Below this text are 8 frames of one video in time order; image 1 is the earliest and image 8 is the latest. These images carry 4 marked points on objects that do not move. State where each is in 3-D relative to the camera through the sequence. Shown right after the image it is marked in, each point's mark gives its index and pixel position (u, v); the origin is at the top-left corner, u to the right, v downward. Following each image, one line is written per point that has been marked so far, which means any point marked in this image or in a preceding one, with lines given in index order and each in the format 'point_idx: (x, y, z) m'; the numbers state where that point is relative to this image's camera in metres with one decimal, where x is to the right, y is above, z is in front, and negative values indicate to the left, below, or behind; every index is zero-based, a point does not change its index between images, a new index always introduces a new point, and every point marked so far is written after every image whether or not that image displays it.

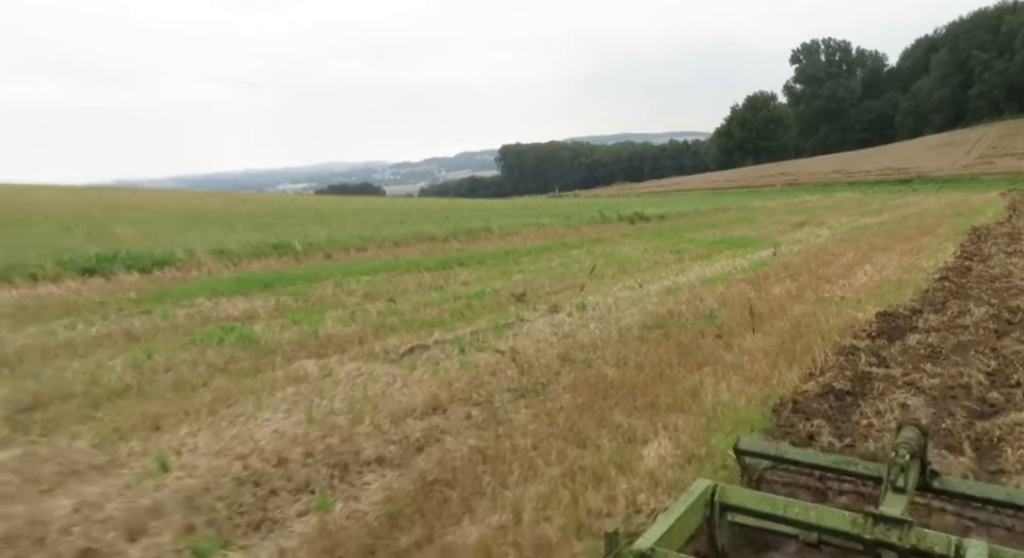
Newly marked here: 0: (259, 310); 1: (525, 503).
0: (-4.1, -0.5, +11.0) m
1: (+0.1, -1.5, +5.1) m
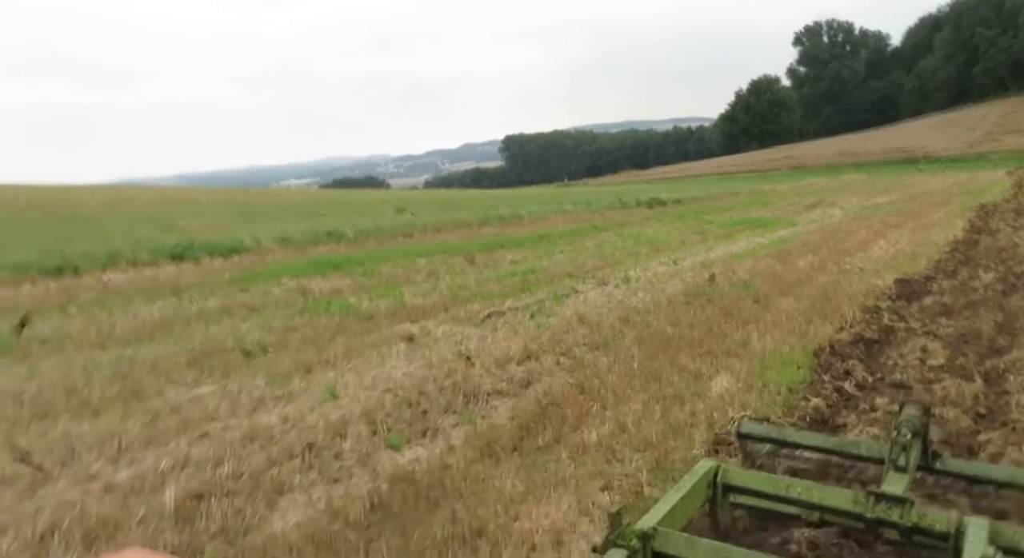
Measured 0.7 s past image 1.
0: (-3.1, -0.1, +12.4) m
1: (+1.1, -1.2, +6.5) m
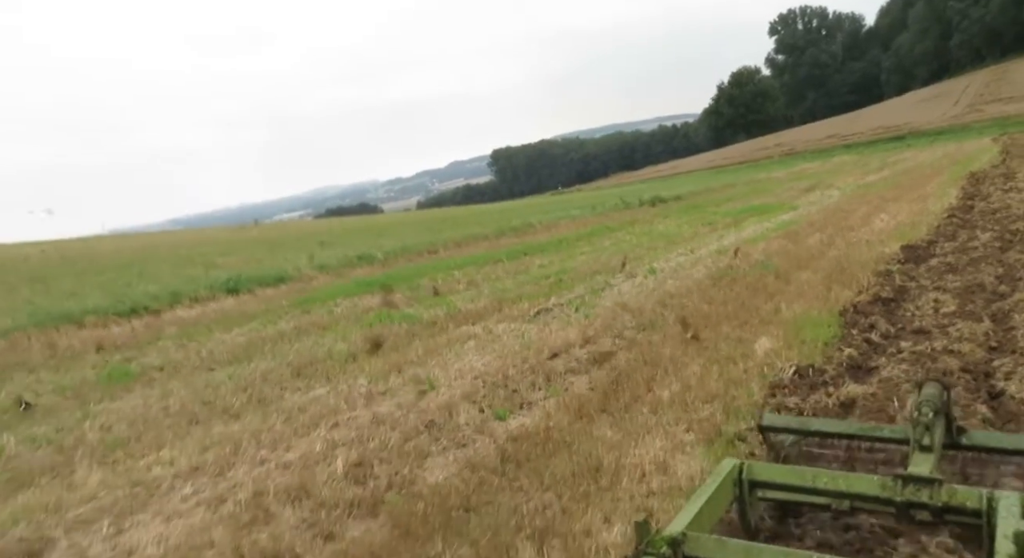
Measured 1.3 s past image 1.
0: (-2.3, -0.4, +13.5) m
1: (+1.9, -1.0, +7.6) m
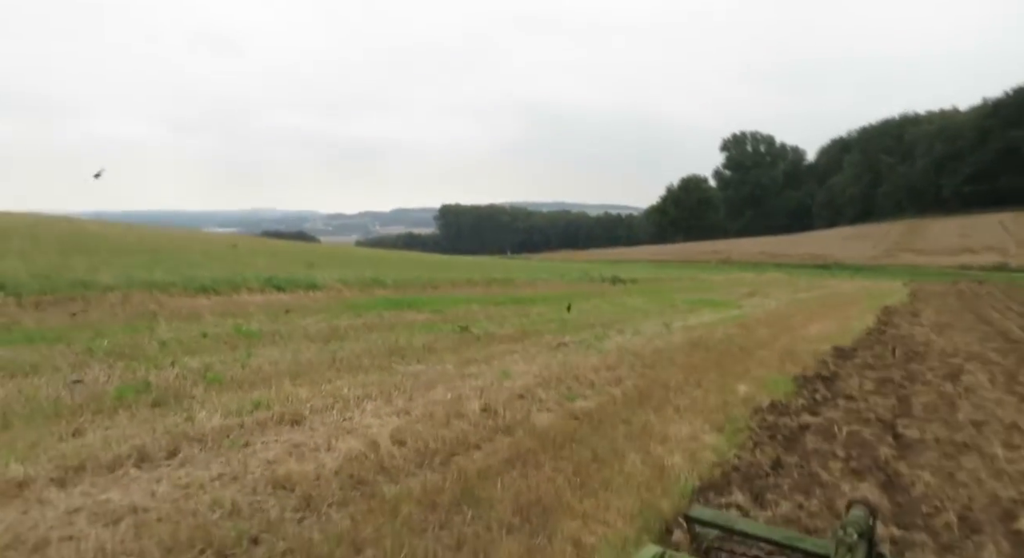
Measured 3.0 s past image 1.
0: (-1.9, -0.9, +16.2) m
1: (+2.8, -1.7, +10.6) m
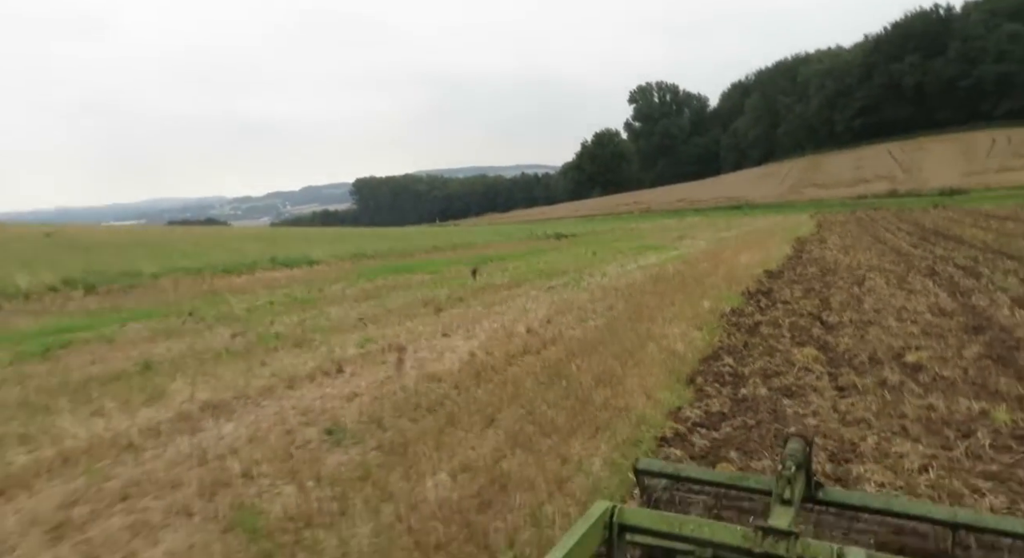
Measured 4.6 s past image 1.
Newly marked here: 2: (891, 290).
0: (-2.2, +0.1, +18.7) m
1: (+3.1, -0.6, +13.7) m
2: (+8.8, -0.2, +16.2) m
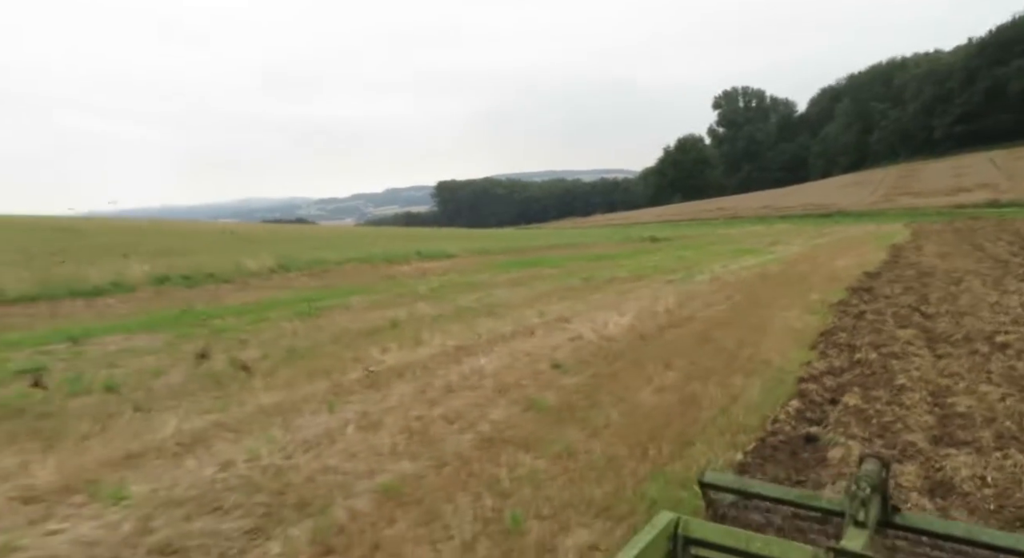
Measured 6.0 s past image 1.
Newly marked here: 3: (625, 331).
0: (+1.4, +0.3, +21.3) m
1: (+6.1, -0.5, +15.8) m
2: (+12.0, -0.3, +17.7) m
3: (+1.8, -0.8, +11.4) m
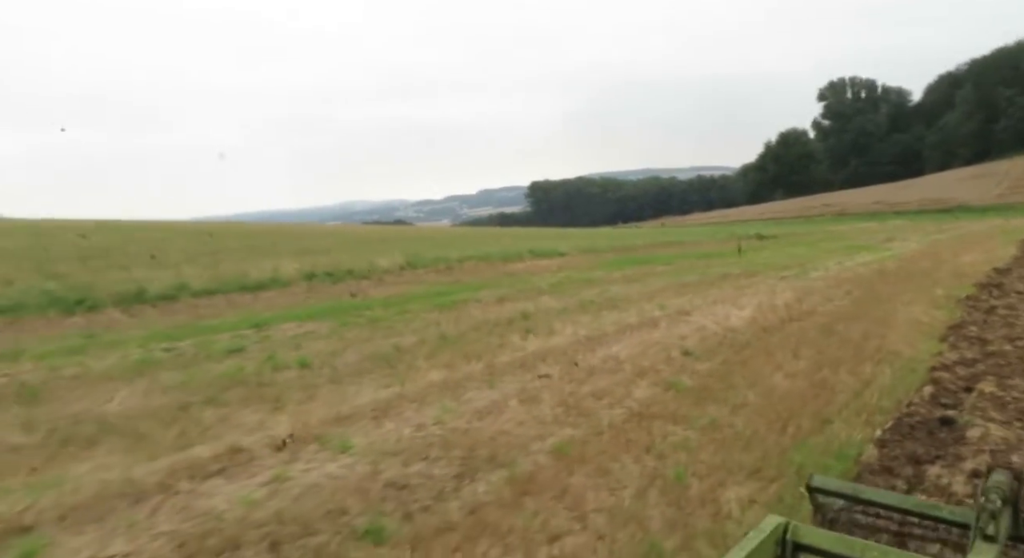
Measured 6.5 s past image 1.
0: (+4.8, +0.4, +21.7) m
1: (+8.8, -0.4, +15.7) m
2: (+14.9, -0.2, +16.8) m
3: (+4.0, -0.7, +11.8) m
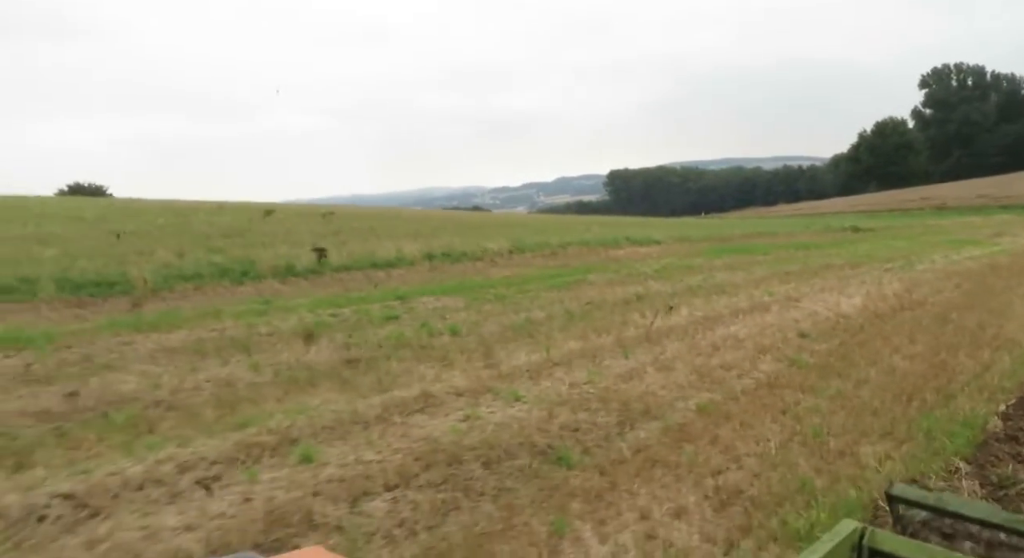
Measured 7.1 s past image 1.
0: (+7.9, +0.7, +22.0) m
1: (+11.3, -0.2, +15.5) m
2: (+17.5, -0.2, +16.0) m
3: (+6.0, -0.5, +12.2) m
